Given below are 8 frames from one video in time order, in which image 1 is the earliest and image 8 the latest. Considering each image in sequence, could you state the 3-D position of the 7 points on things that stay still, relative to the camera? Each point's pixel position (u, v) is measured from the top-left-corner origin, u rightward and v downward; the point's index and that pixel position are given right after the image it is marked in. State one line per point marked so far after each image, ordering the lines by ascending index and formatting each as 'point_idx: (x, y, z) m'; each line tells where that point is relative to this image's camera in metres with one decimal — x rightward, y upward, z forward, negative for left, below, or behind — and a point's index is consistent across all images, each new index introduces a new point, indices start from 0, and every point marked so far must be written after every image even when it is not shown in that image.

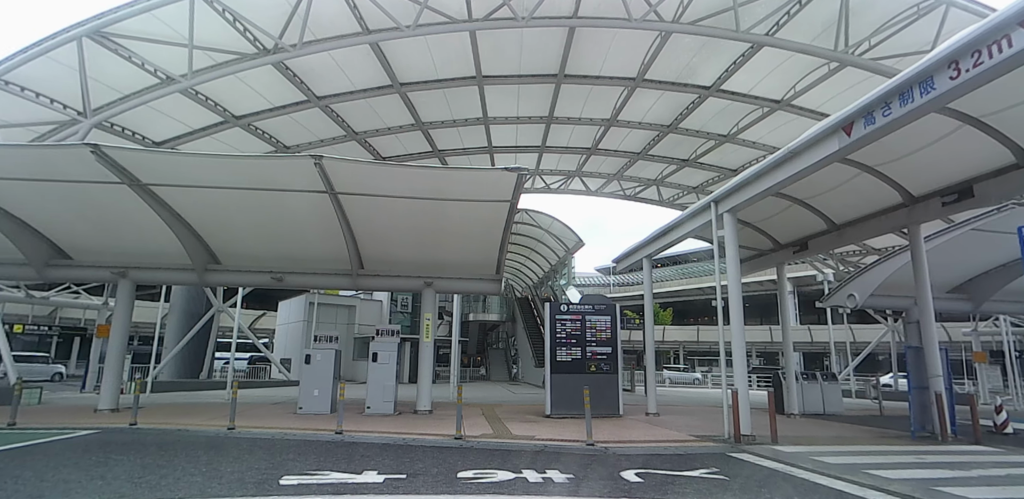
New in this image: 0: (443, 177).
0: (-1.7, +1.7, +11.0) m
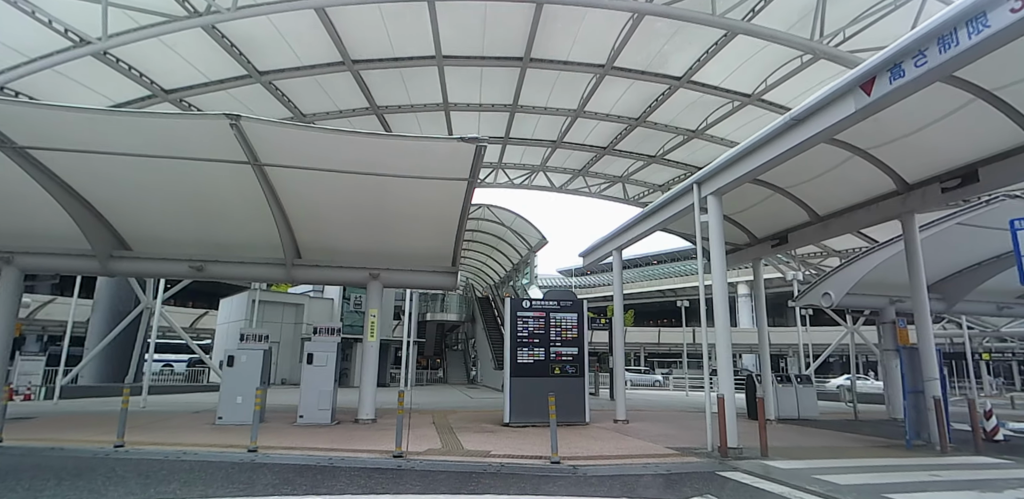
0: (-2.5, +2.0, +9.5) m
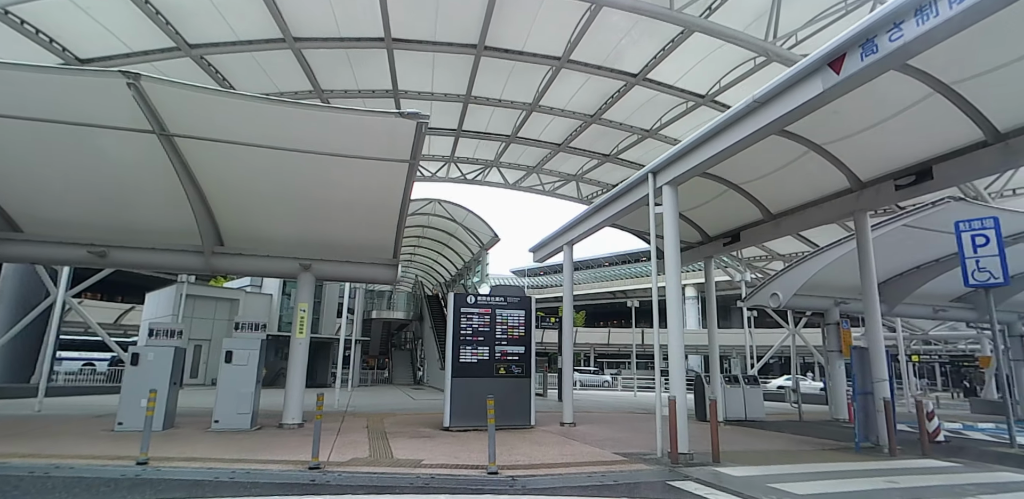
0: (-3.4, +2.2, +8.5) m
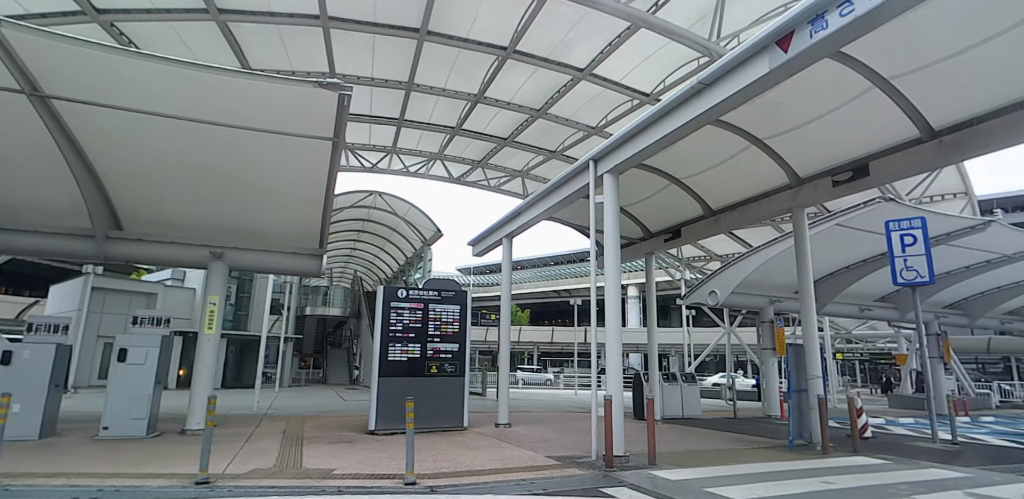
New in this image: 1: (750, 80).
0: (-4.4, +2.5, +7.5) m
1: (+2.5, +1.8, +5.3) m
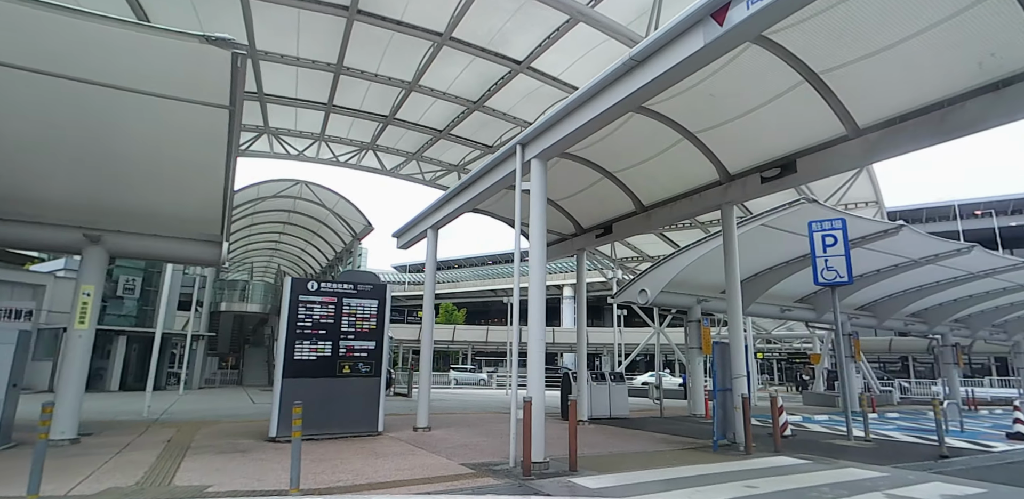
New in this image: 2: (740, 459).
0: (-5.4, +2.8, +6.3) m
1: (+1.7, +1.9, +4.9) m
2: (+3.0, -2.8, +6.6) m
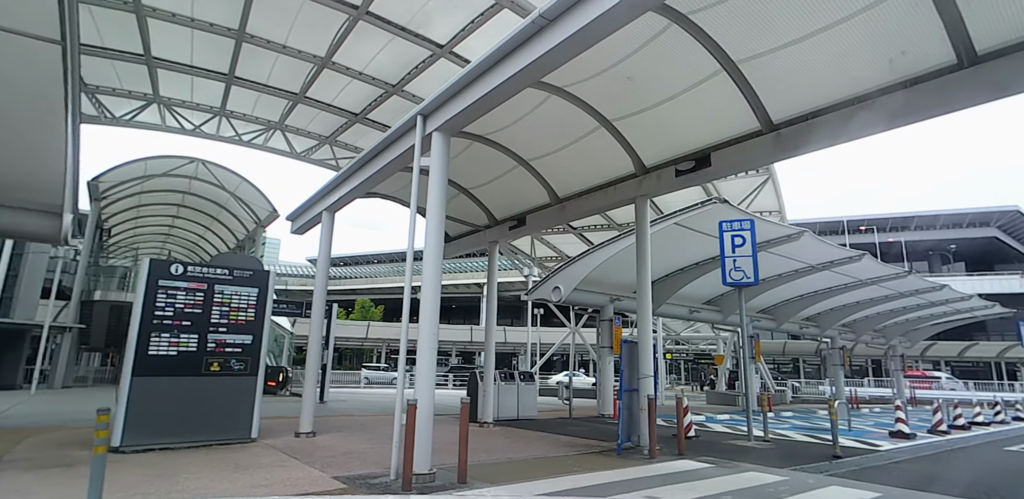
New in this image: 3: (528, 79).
0: (-6.4, +3.2, +4.8) m
1: (+0.7, +2.0, +4.4) m
2: (+1.6, -2.7, +6.2) m
3: (+0.2, +1.7, +5.1) m
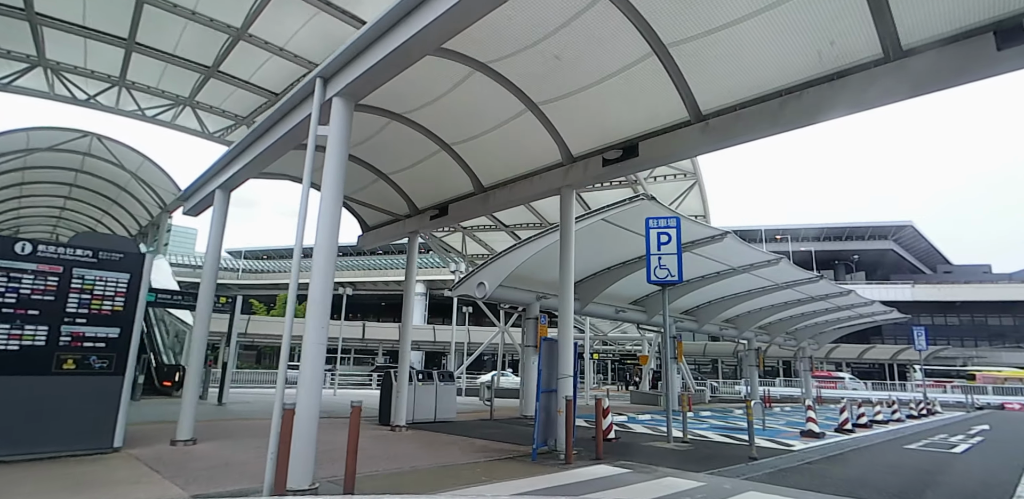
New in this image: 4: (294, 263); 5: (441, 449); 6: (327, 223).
0: (-7.1, +3.5, +3.4) m
1: (0.0, +2.1, +3.9) m
2: (+0.5, -2.6, +5.8) m
3: (-0.6, +1.9, +4.6) m
4: (-2.2, -0.1, +5.2) m
5: (-1.0, -2.9, +7.3) m
6: (-1.8, +0.3, +5.0) m
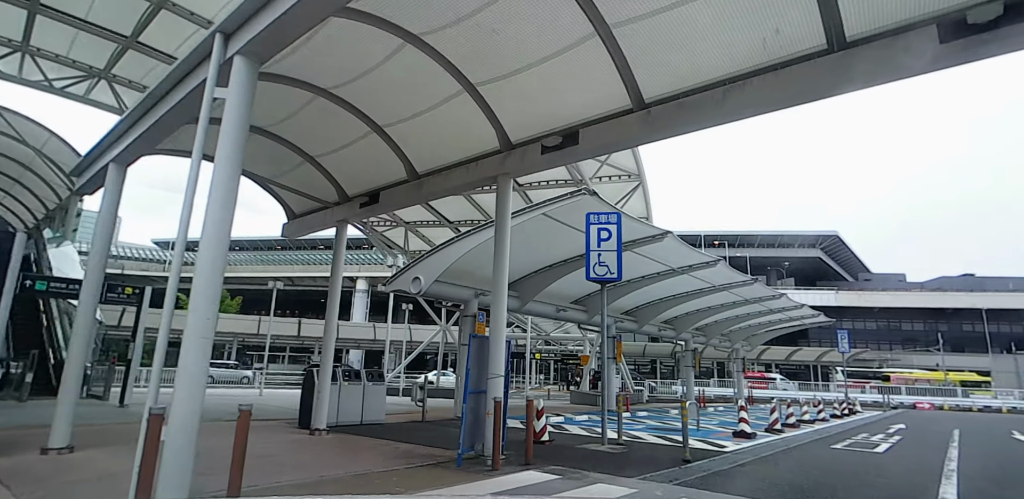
0: (-7.5, +3.9, +2.3) m
1: (-0.5, +2.2, +3.5) m
2: (-0.3, -2.5, +5.4) m
3: (-1.2, +2.0, +4.1) m
4: (-2.9, +0.1, +4.5) m
5: (-2.0, -2.7, +6.7) m
6: (-2.4, +0.5, +4.4) m
